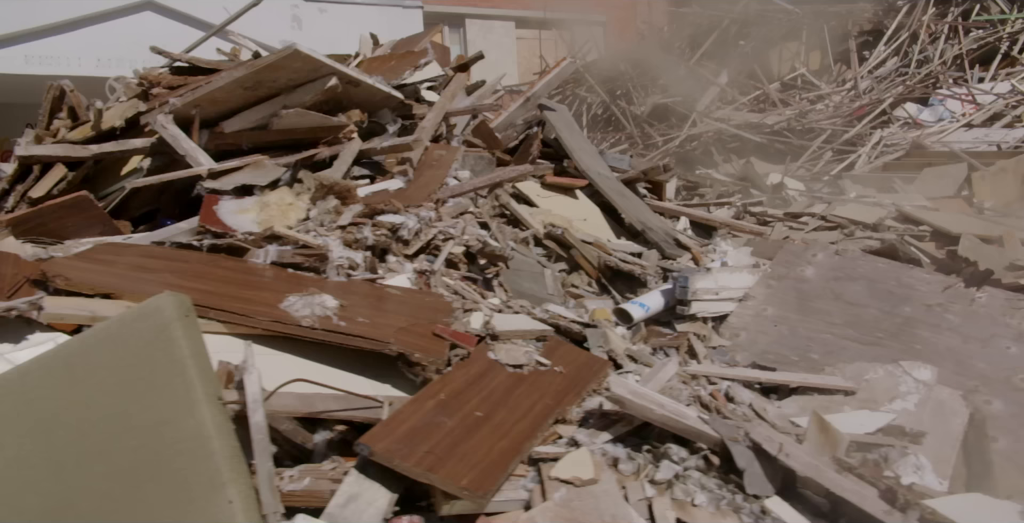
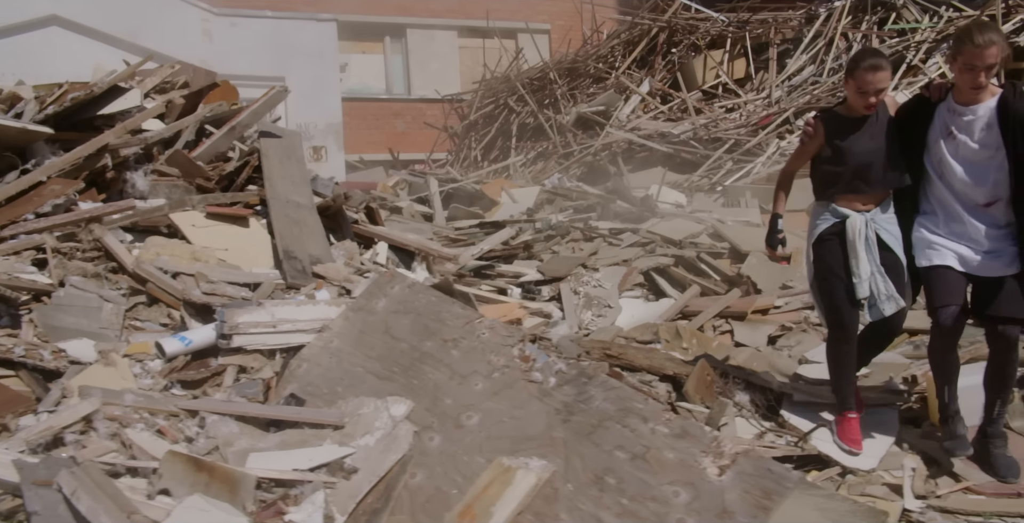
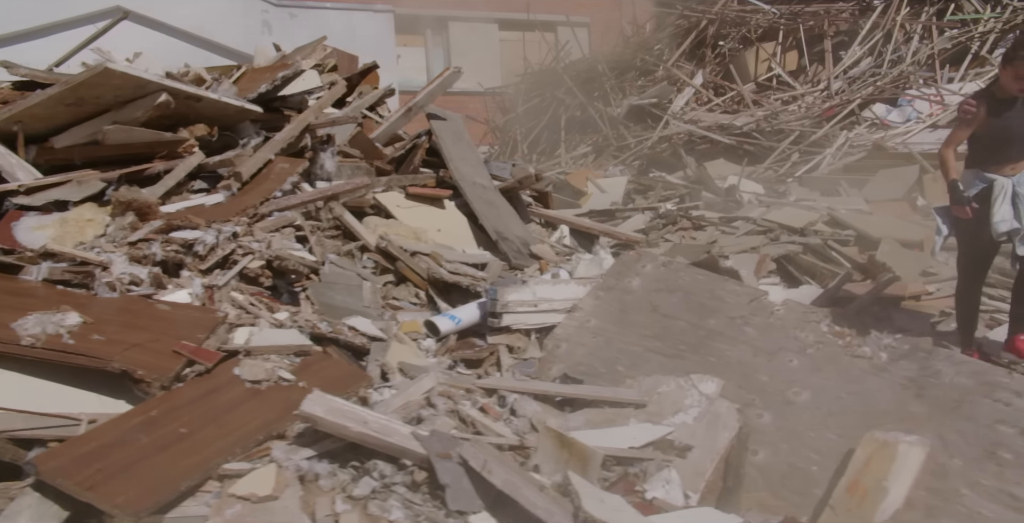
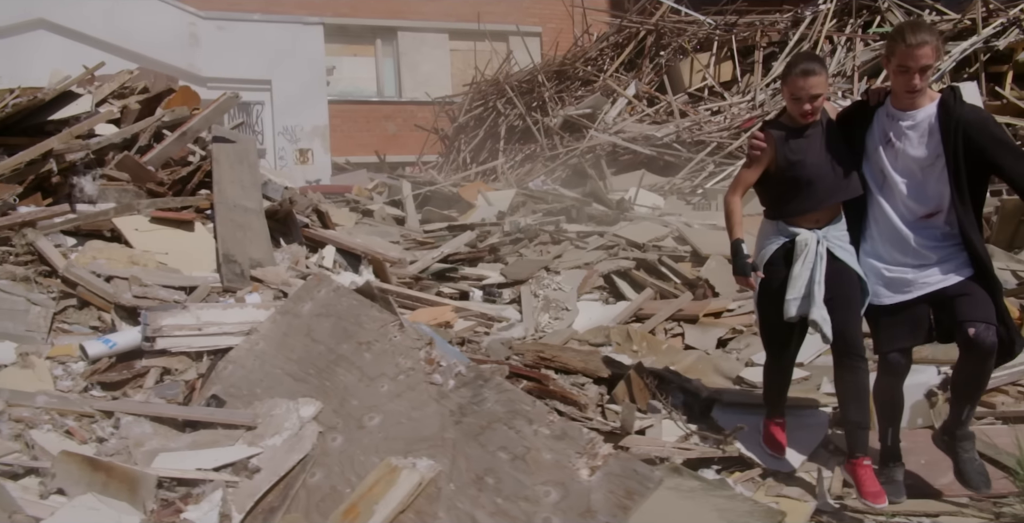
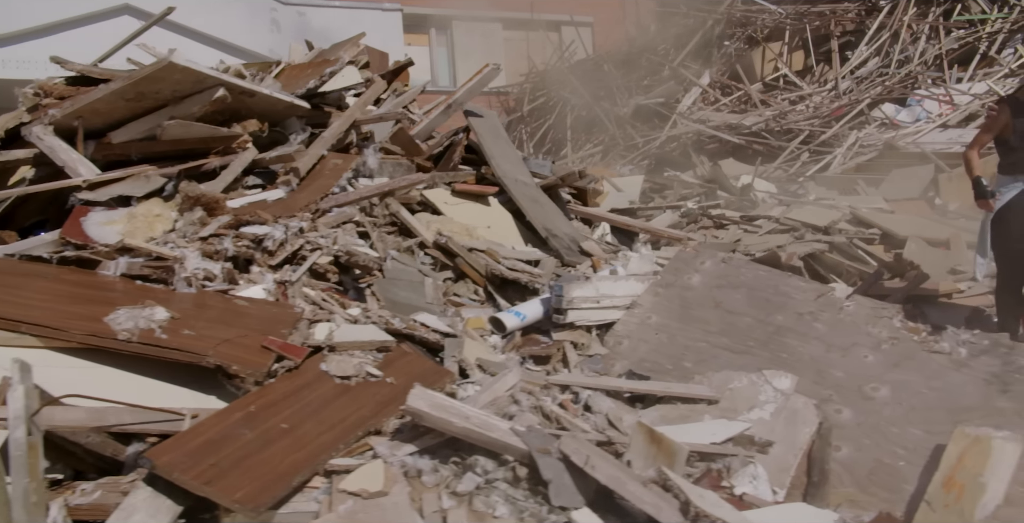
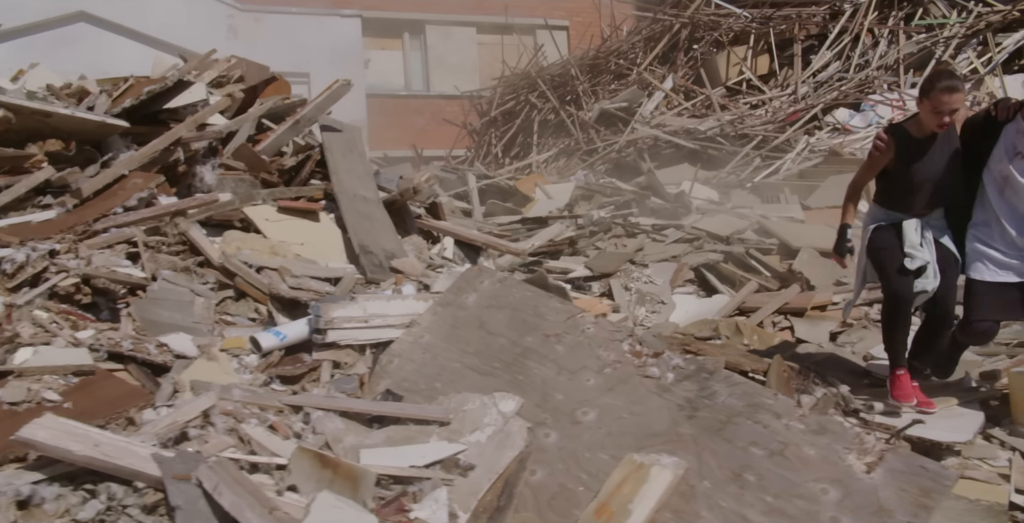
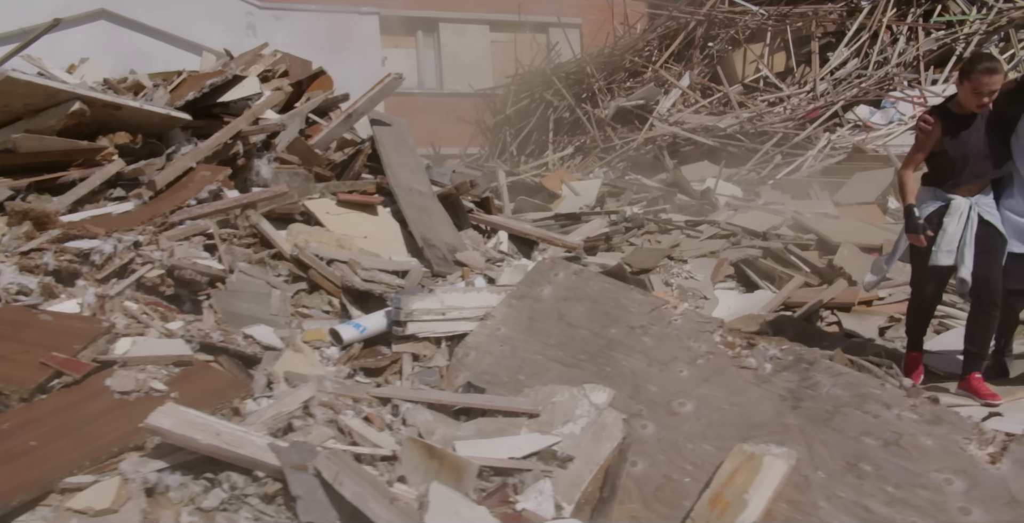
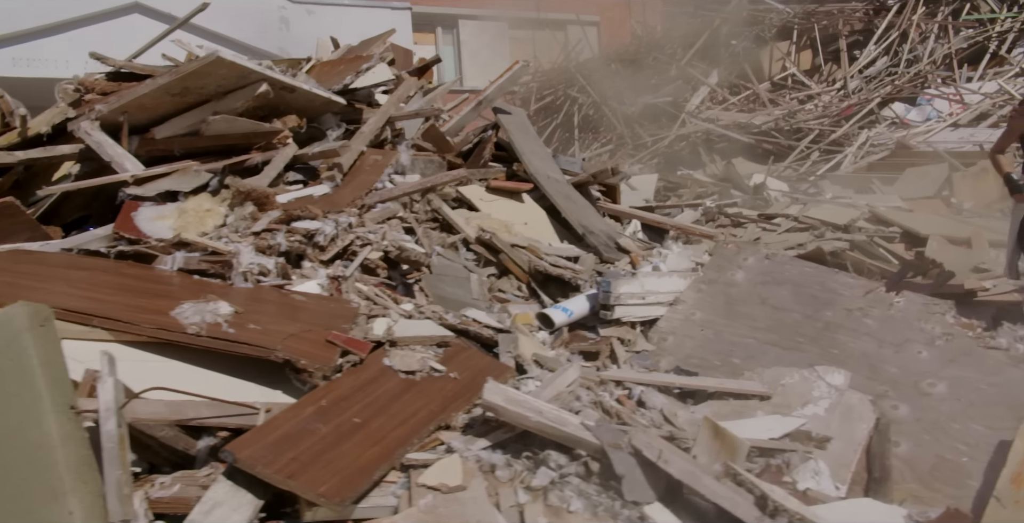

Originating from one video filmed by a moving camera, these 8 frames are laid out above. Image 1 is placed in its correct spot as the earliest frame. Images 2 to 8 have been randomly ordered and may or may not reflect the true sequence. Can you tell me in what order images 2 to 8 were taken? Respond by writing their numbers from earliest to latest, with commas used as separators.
8, 5, 3, 7, 6, 2, 4
